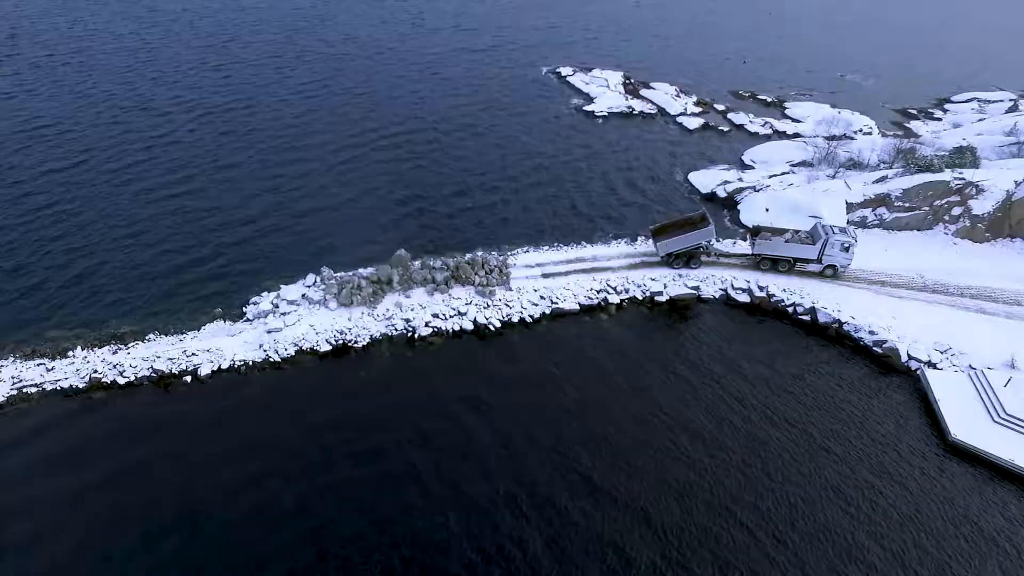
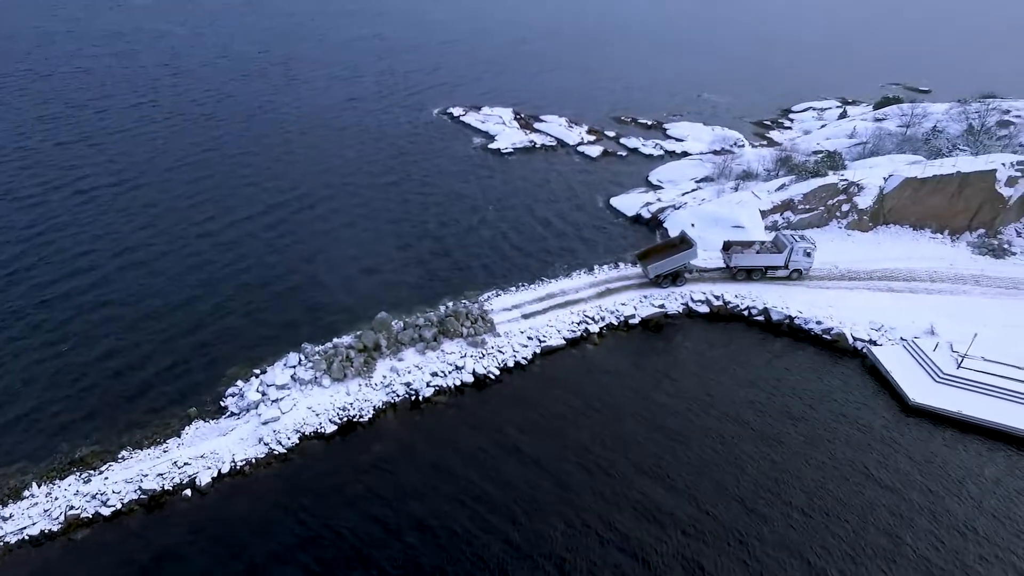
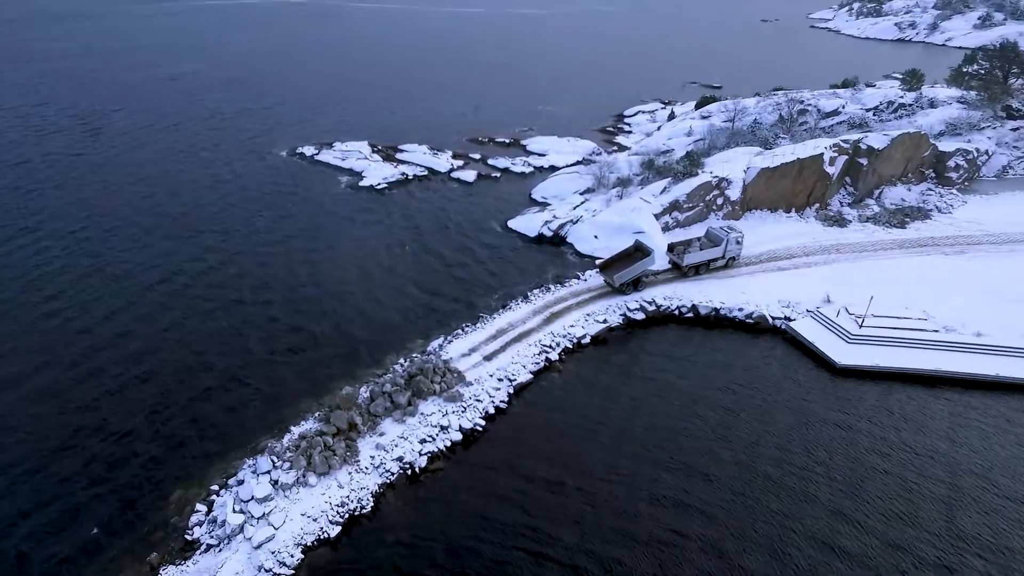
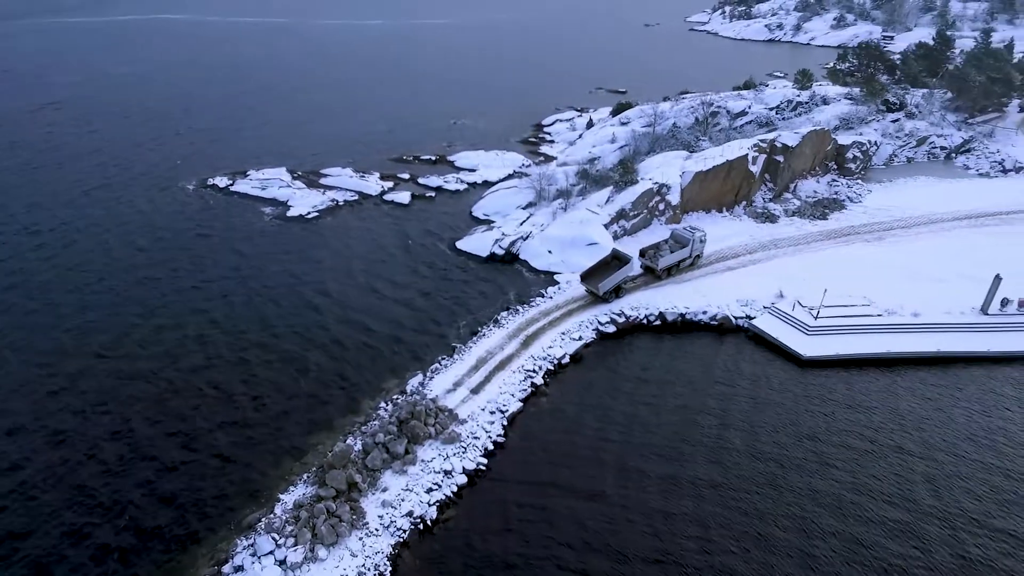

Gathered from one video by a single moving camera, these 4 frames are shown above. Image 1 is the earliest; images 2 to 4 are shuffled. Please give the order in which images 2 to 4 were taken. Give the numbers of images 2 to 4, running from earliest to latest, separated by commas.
2, 3, 4
